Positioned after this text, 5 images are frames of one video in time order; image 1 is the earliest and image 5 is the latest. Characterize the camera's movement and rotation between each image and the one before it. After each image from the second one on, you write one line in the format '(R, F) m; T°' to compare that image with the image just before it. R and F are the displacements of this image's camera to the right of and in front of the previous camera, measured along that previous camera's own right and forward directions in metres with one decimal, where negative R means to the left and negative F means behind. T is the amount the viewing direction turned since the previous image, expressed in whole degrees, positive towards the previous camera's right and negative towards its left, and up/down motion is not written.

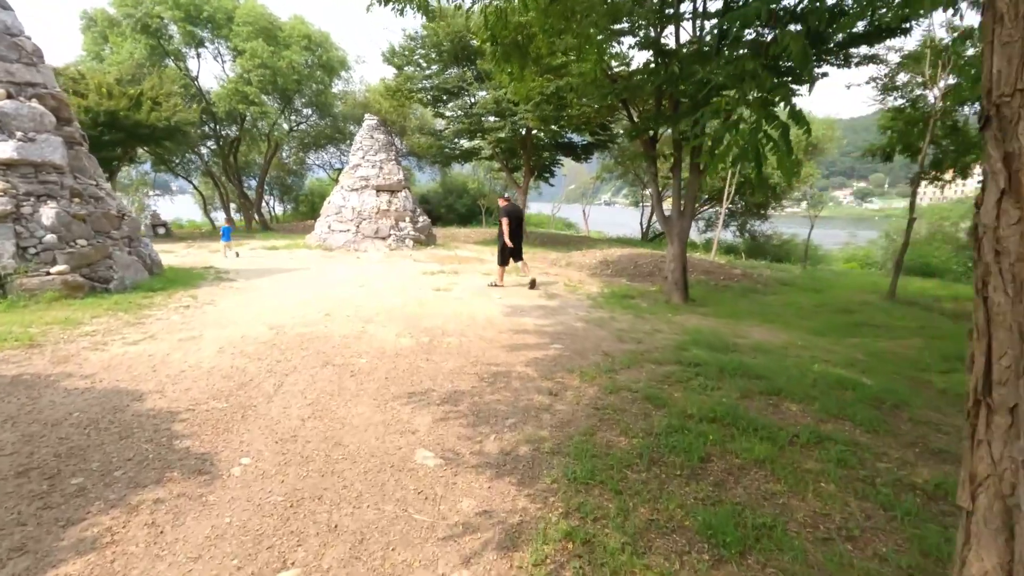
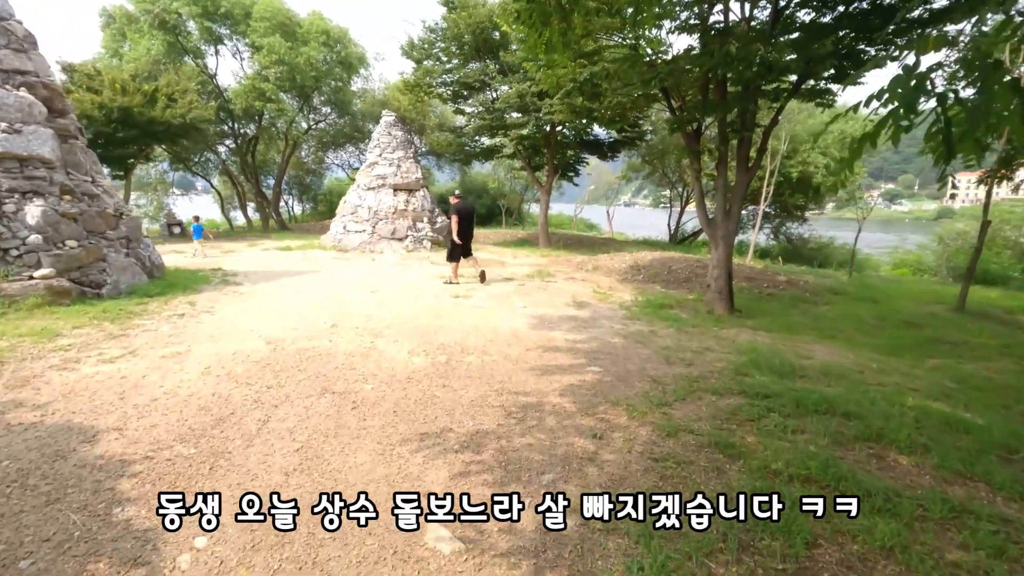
(-0.1, +0.8) m; -2°
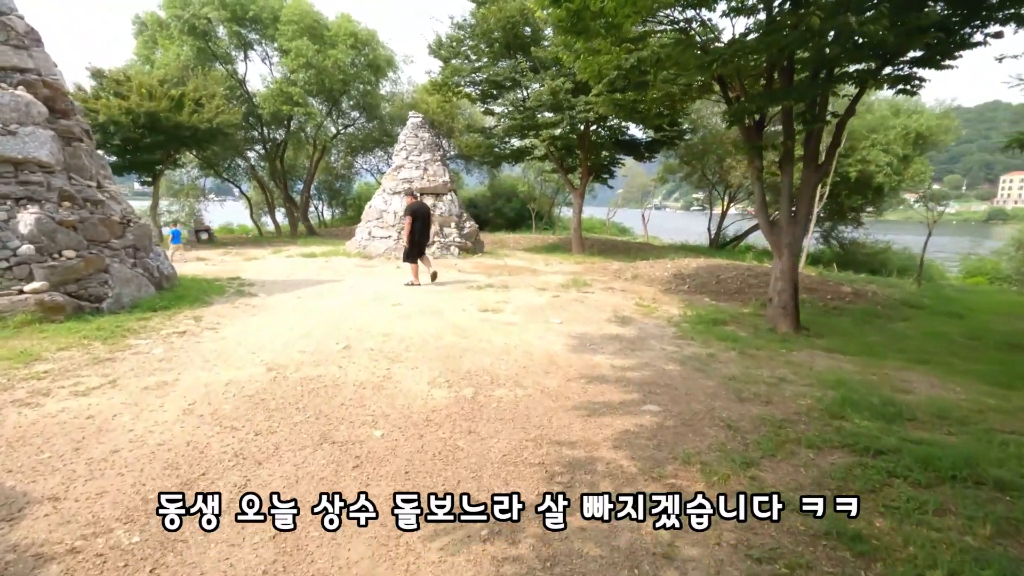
(-0.1, +0.8) m; -3°
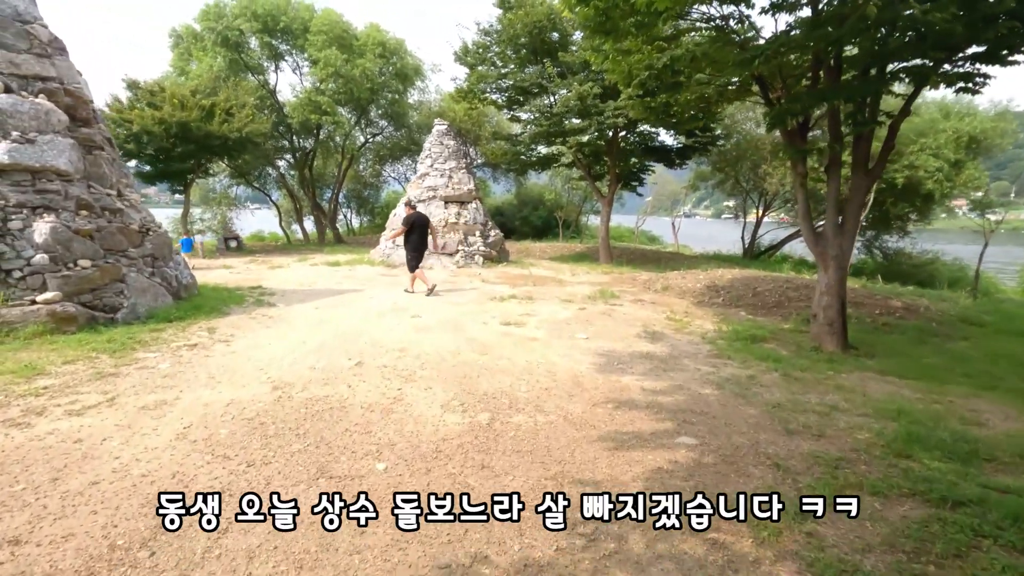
(0.0, +0.4) m; -3°
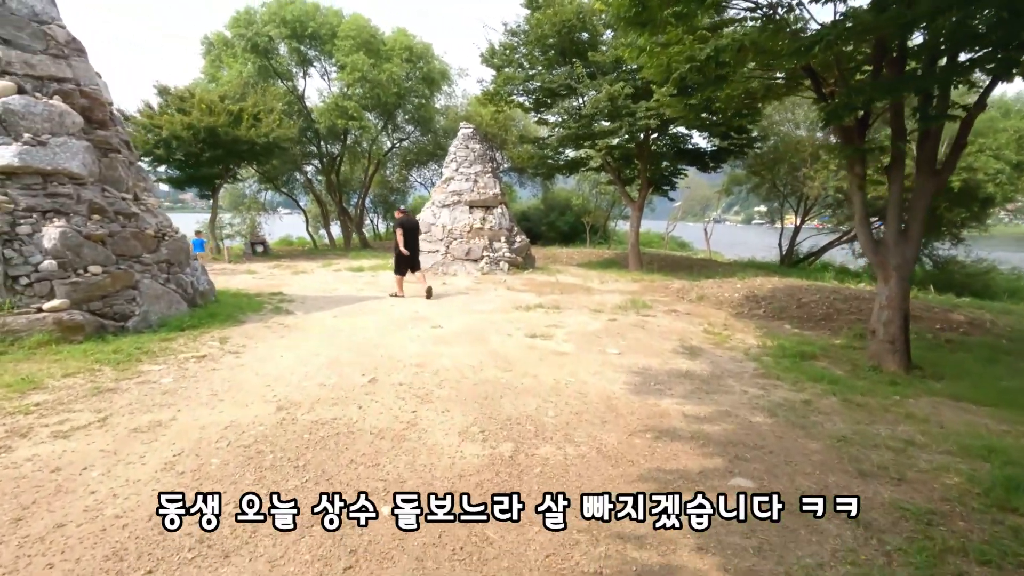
(0.0, +0.4) m; -3°
